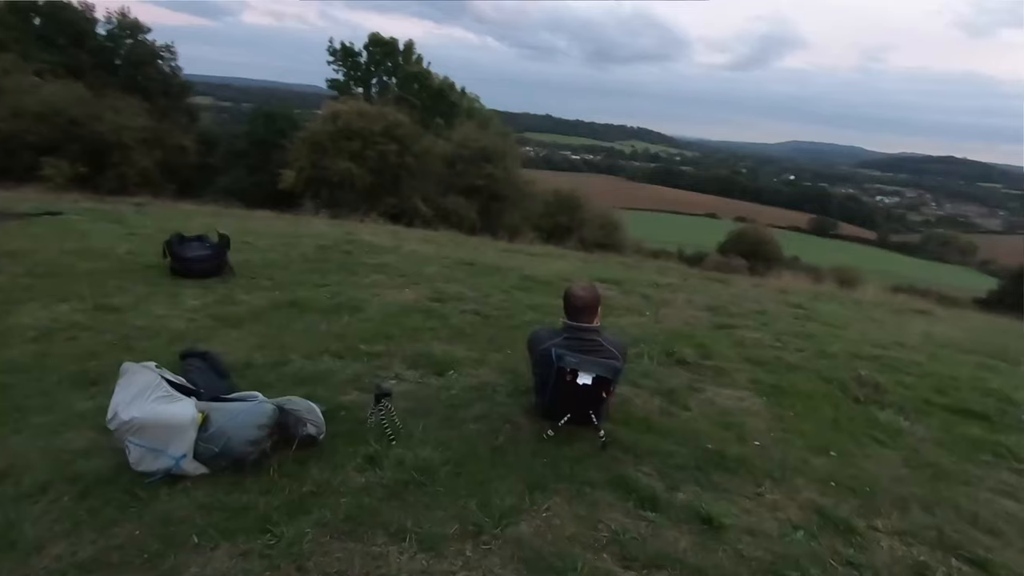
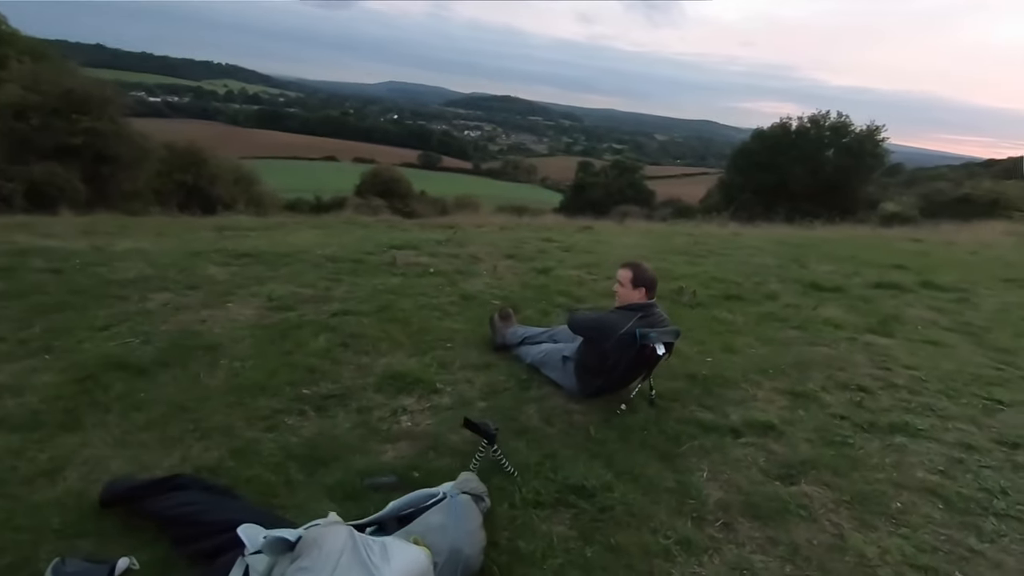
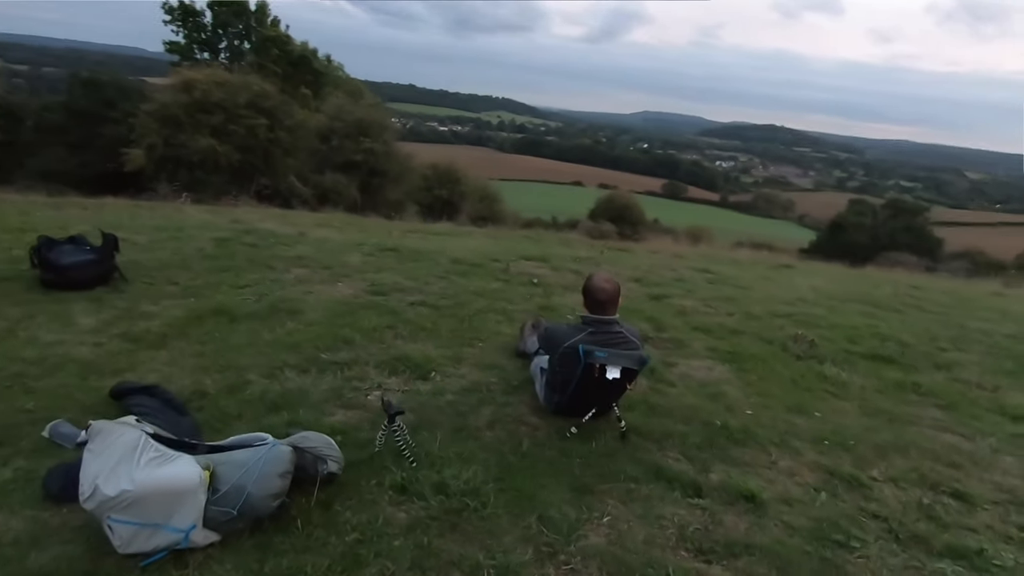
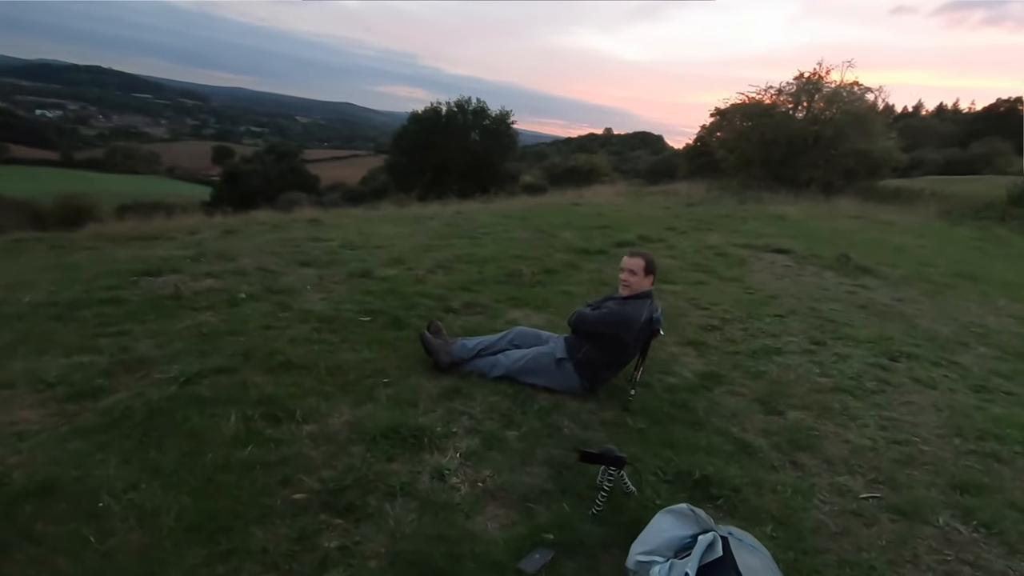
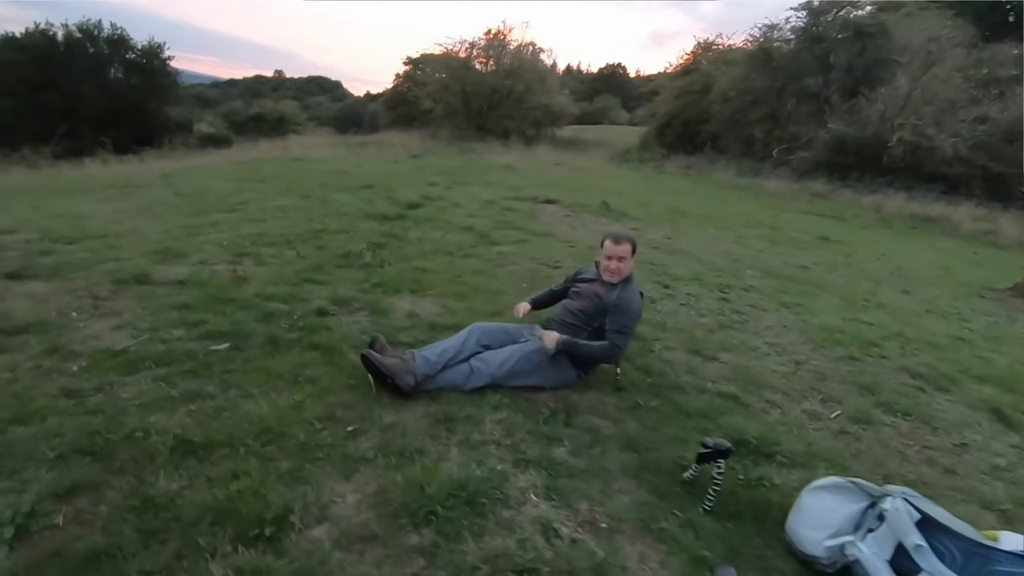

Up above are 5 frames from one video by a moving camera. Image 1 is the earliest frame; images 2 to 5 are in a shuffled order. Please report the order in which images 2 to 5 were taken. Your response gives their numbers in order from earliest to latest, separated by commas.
3, 2, 4, 5
